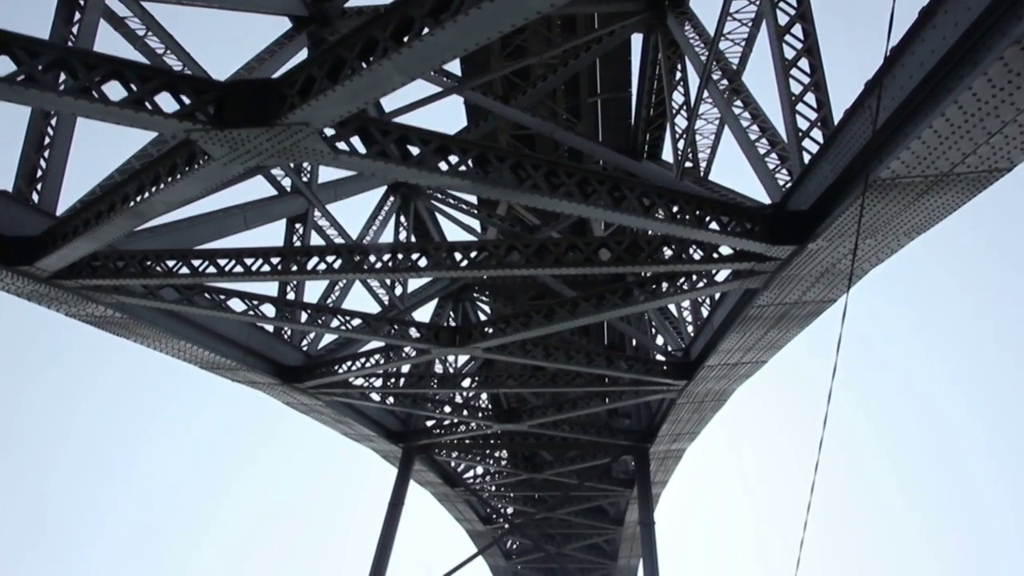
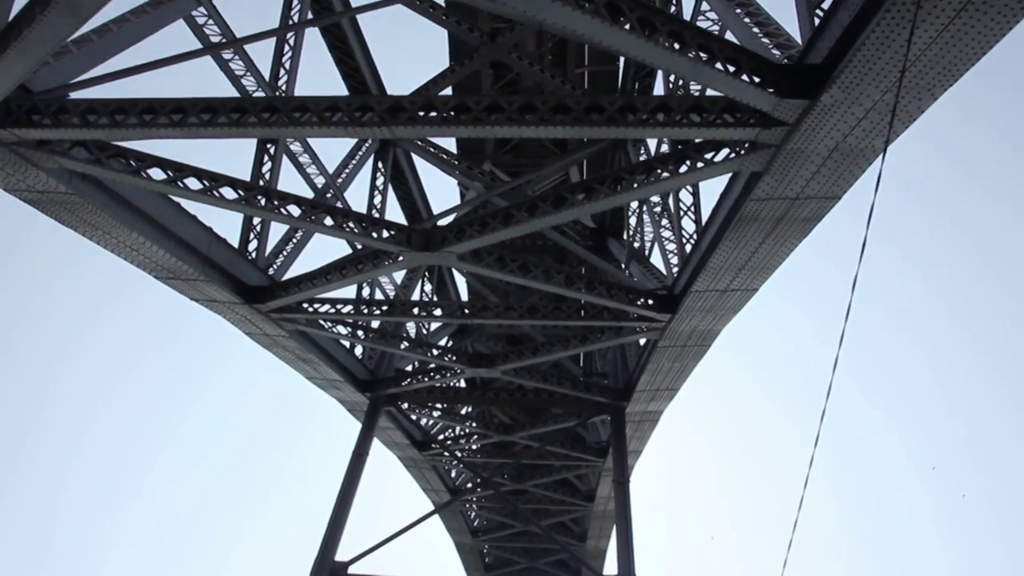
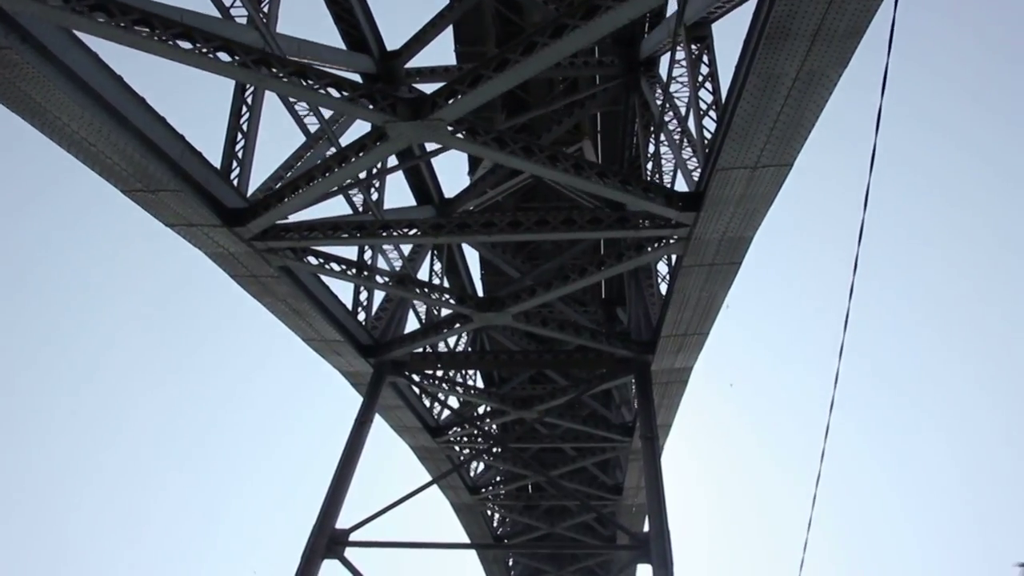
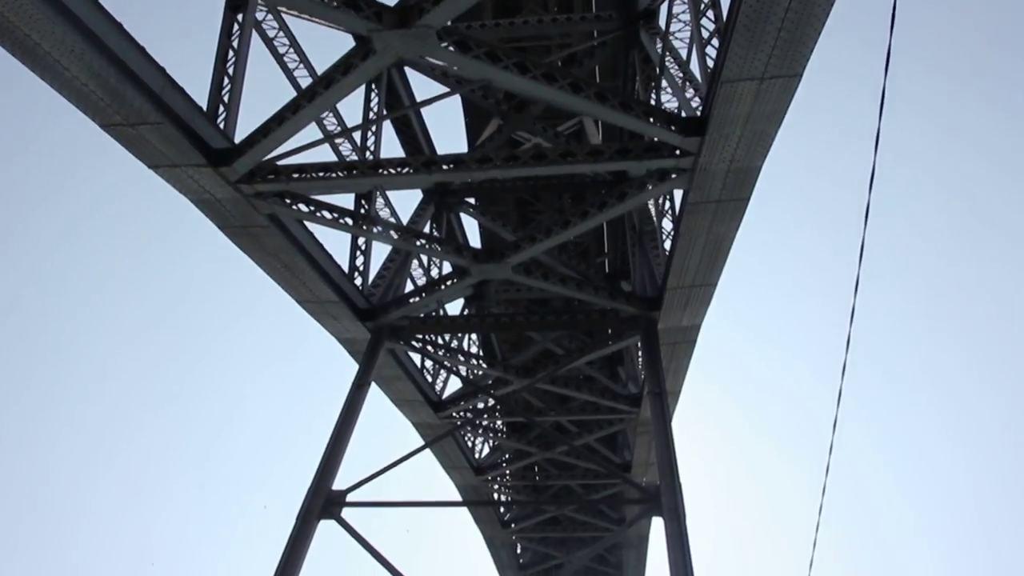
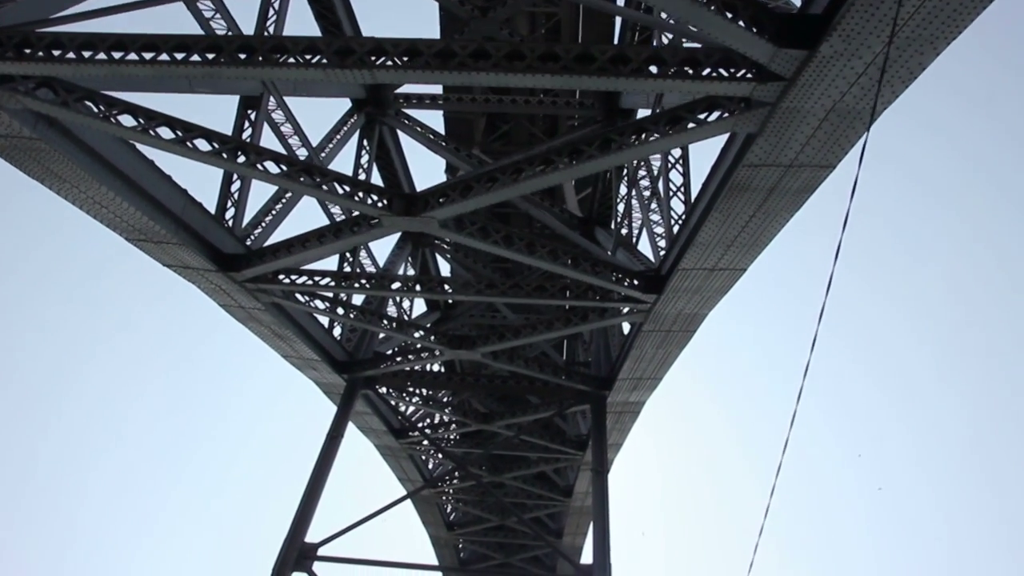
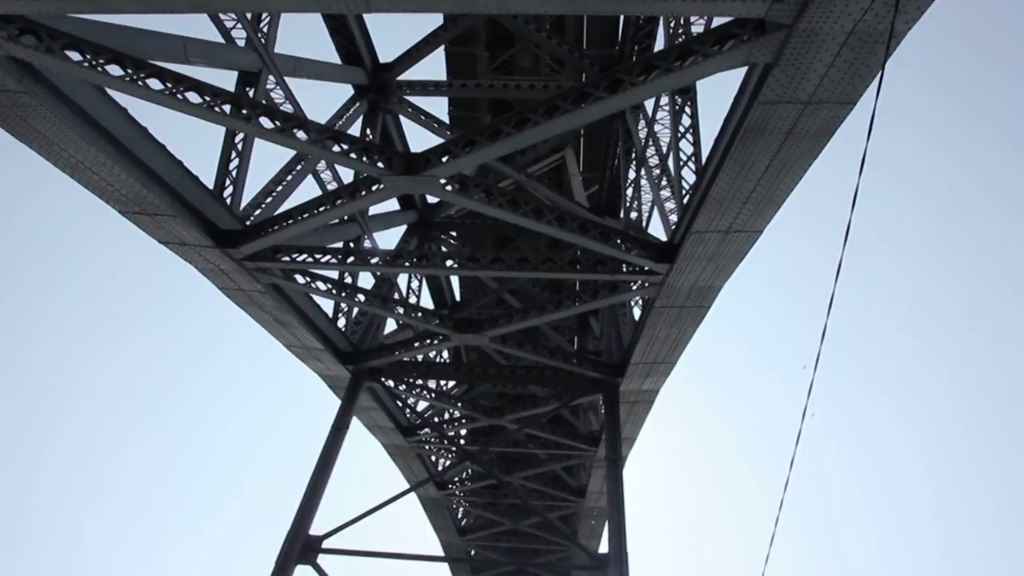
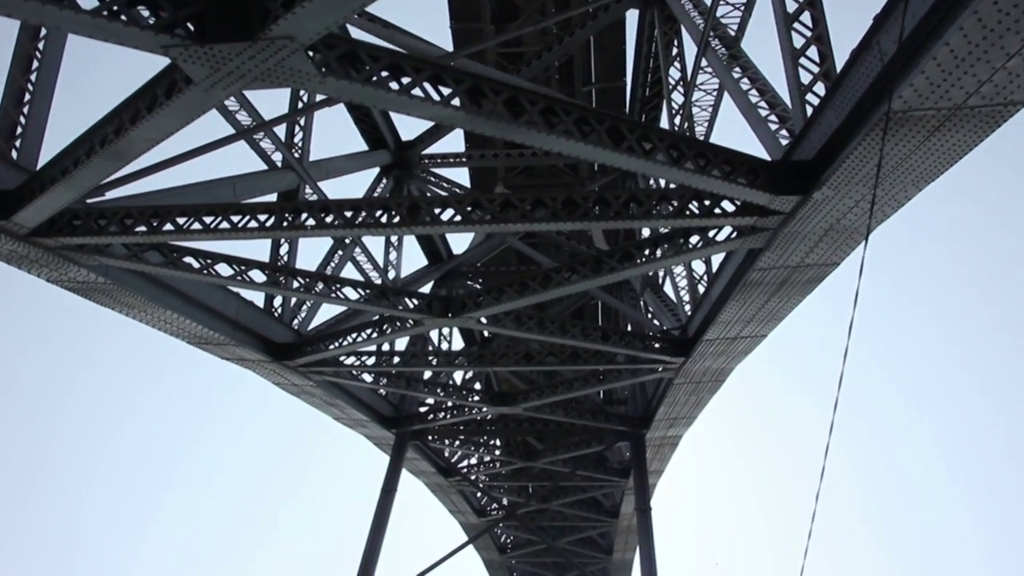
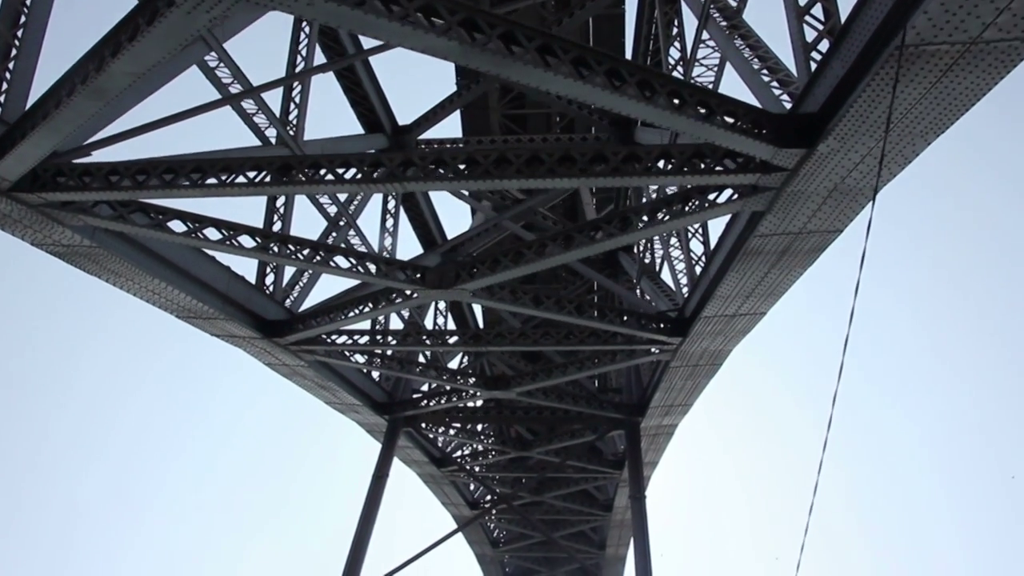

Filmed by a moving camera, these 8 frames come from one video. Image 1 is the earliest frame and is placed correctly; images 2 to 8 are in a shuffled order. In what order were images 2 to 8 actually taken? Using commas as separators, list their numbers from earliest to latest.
7, 8, 2, 5, 6, 3, 4
